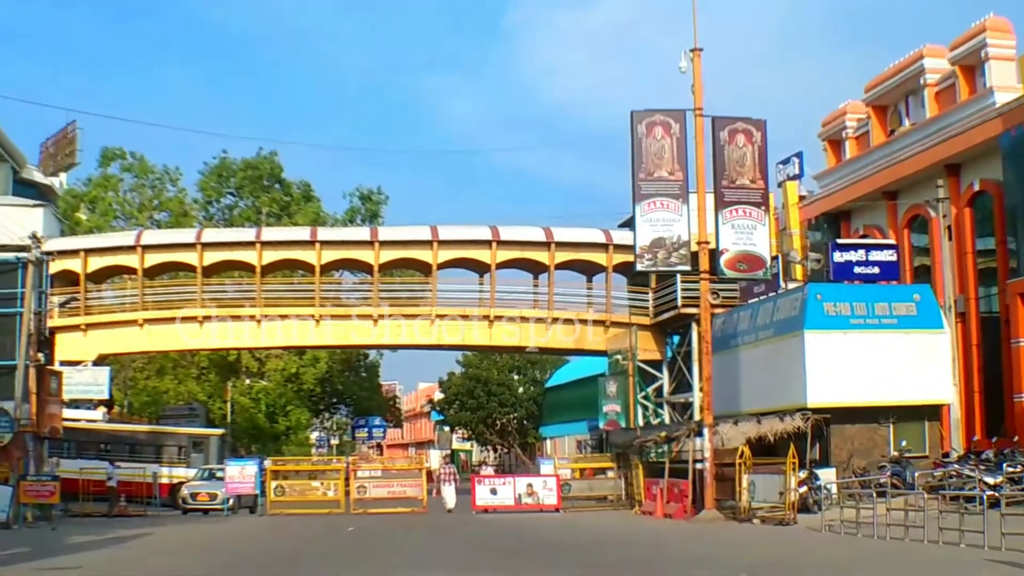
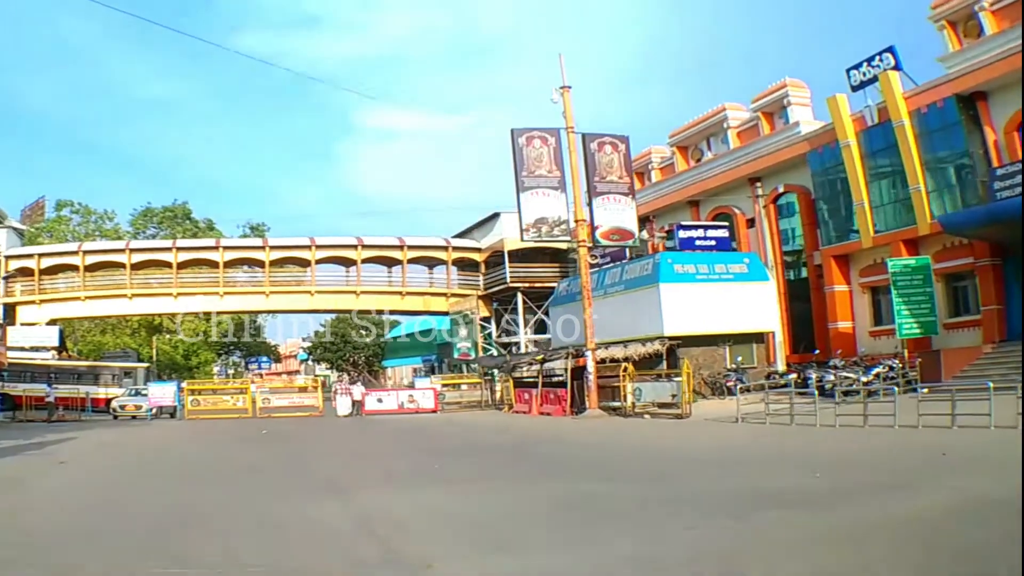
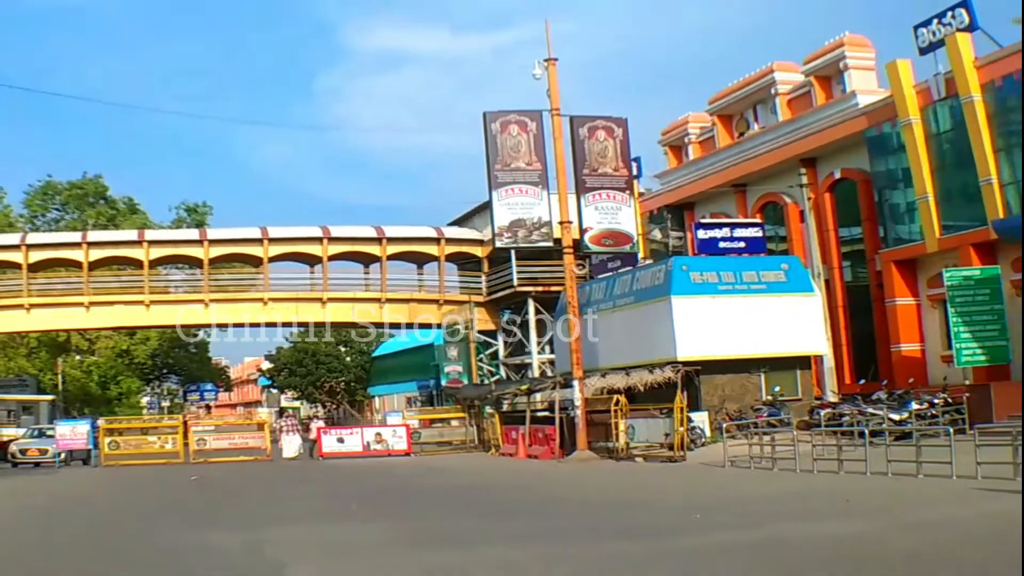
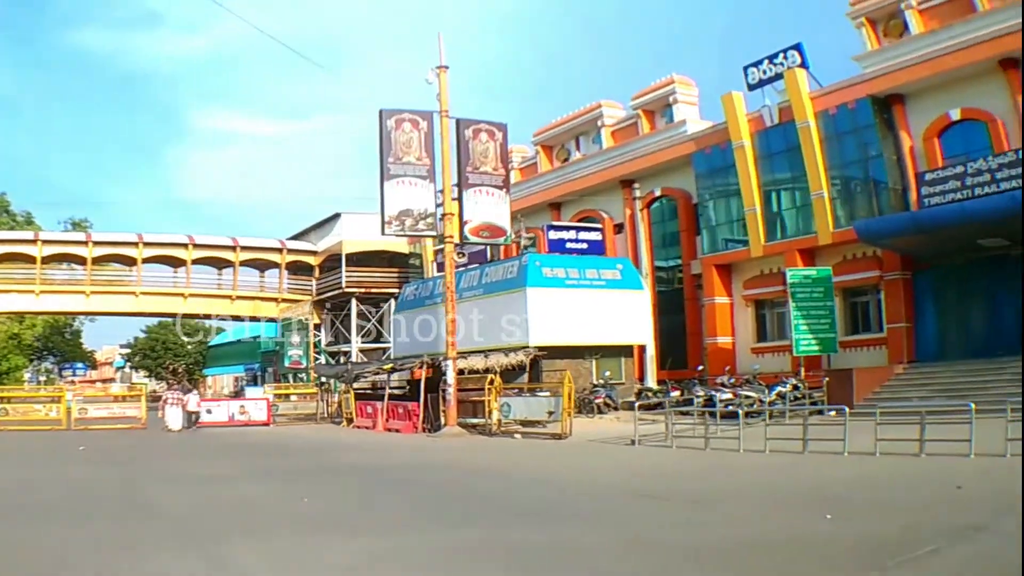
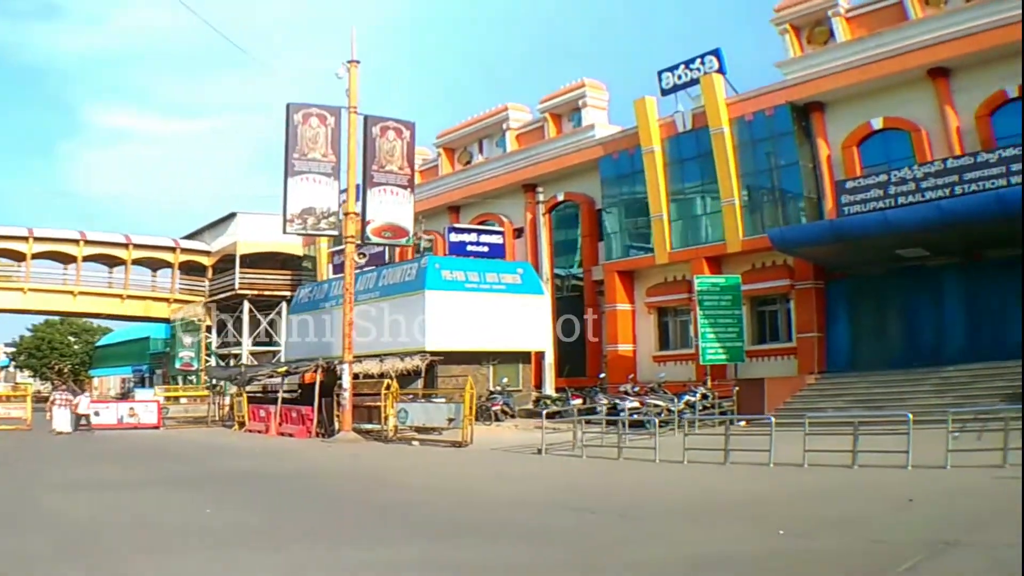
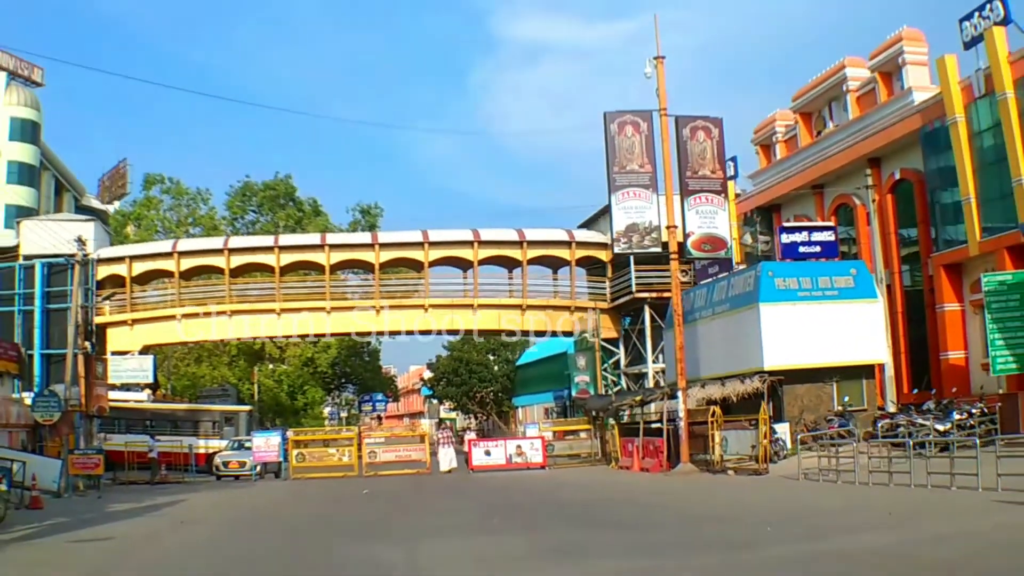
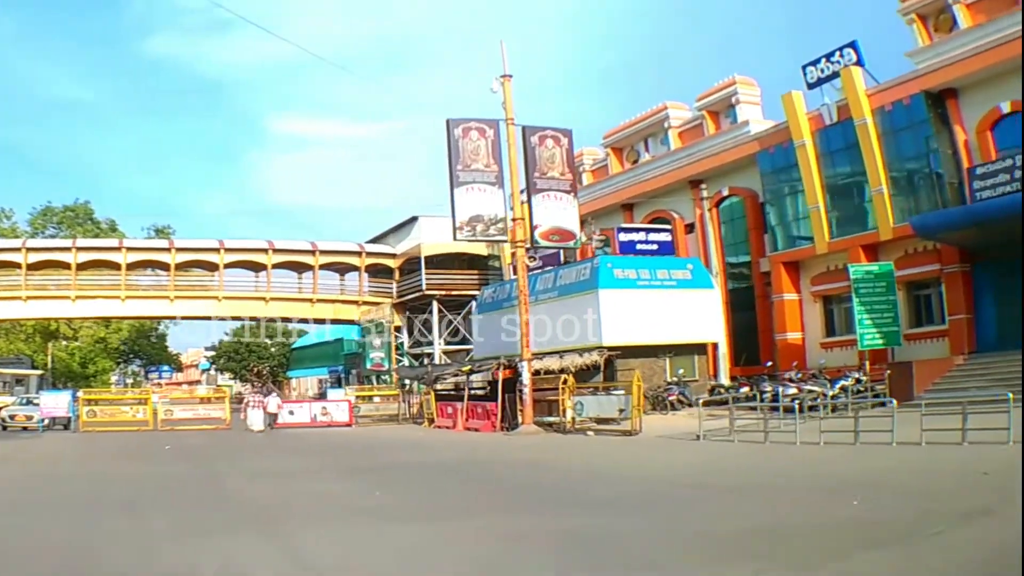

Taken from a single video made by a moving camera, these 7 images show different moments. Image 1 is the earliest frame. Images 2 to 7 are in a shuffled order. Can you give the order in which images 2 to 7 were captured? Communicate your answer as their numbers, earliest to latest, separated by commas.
6, 3, 2, 7, 4, 5
